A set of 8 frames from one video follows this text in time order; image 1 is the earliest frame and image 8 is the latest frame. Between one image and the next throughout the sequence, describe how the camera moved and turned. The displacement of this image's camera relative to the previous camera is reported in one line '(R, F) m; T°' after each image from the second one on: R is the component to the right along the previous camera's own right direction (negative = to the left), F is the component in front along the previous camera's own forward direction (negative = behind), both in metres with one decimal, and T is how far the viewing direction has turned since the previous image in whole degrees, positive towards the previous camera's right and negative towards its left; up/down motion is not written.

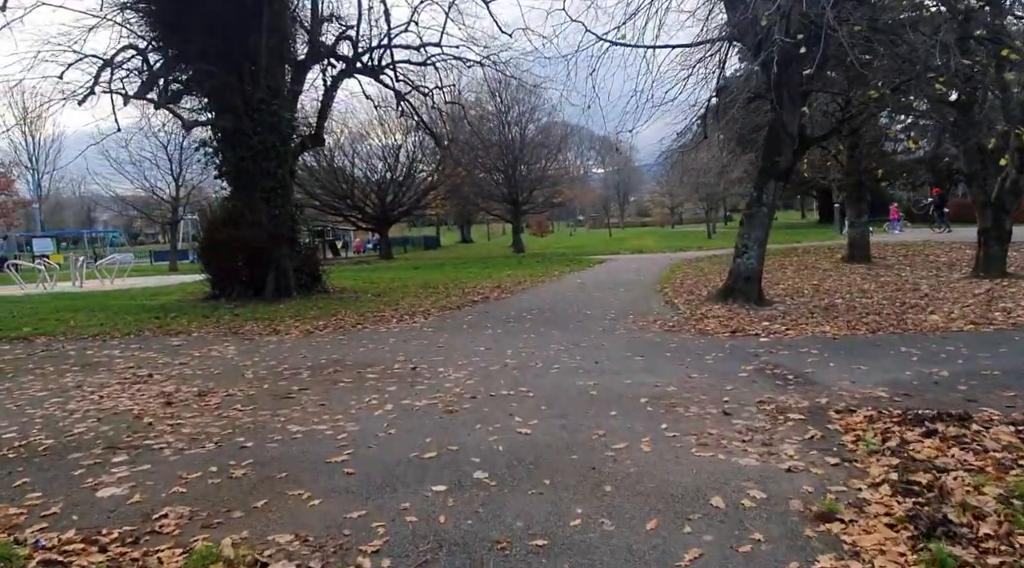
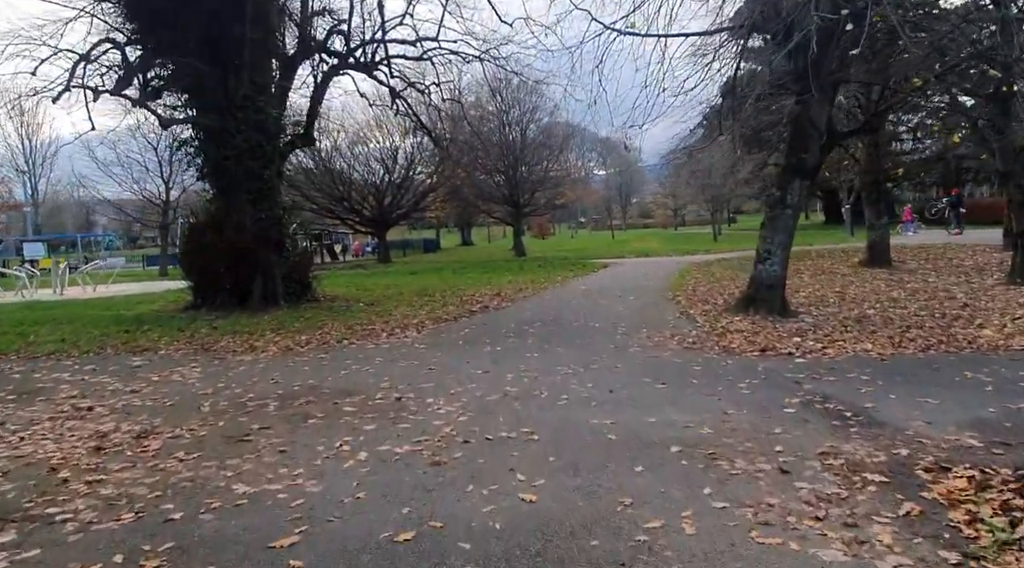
(0.0, +1.1) m; 0°
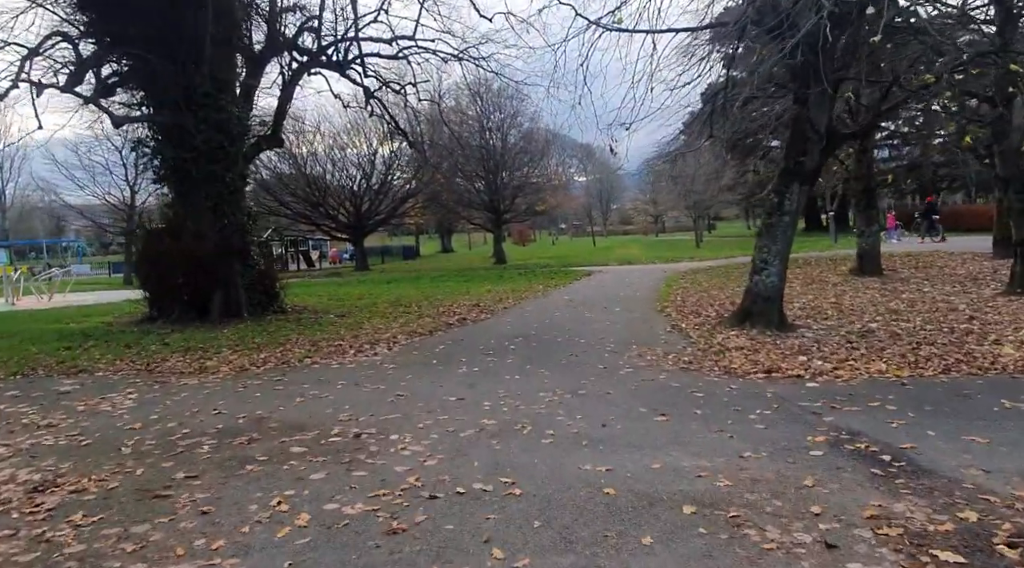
(0.0, +0.9) m; +2°
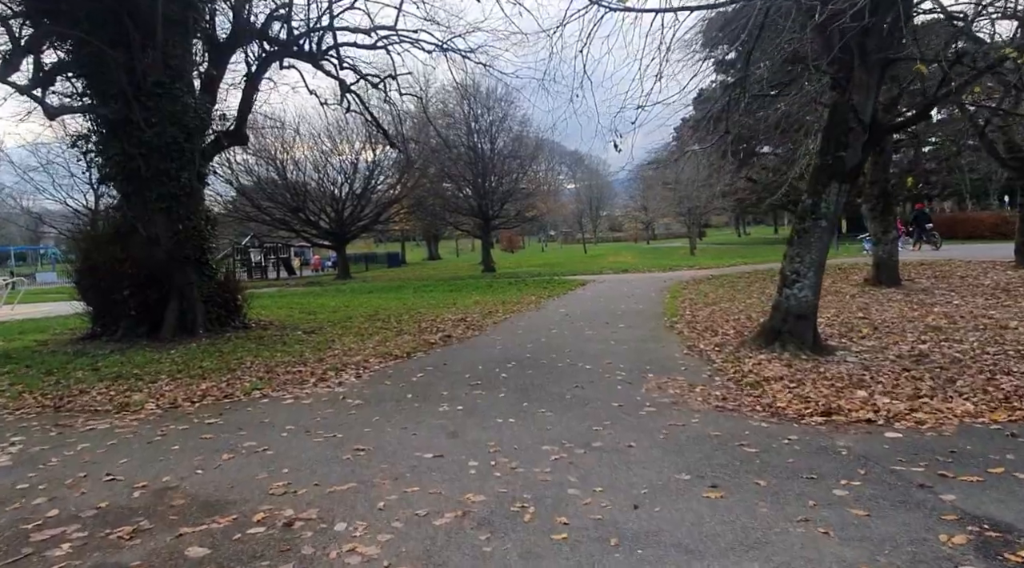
(0.0, +1.7) m; +1°
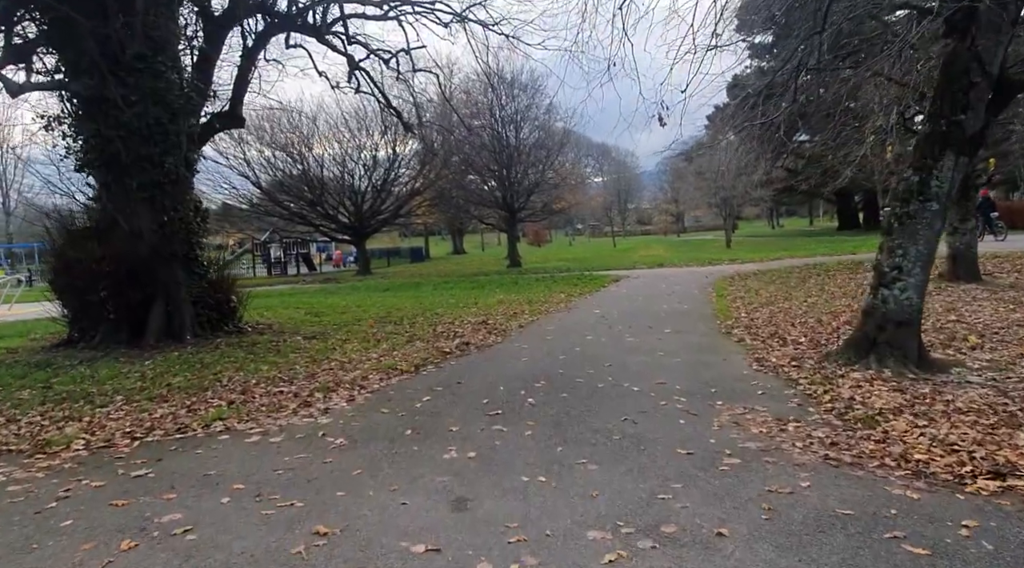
(0.0, +1.8) m; -2°
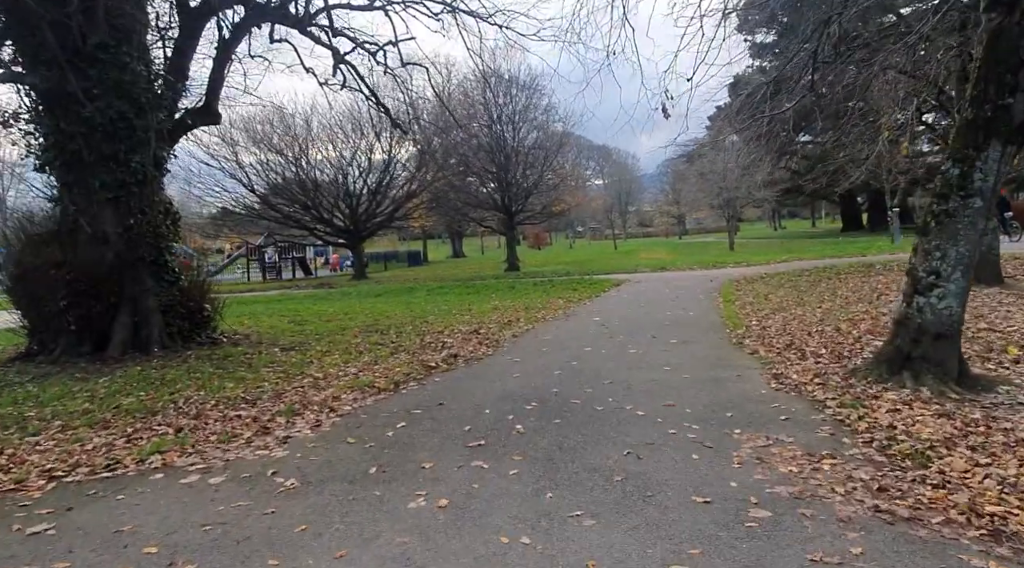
(+0.1, +0.9) m; 0°
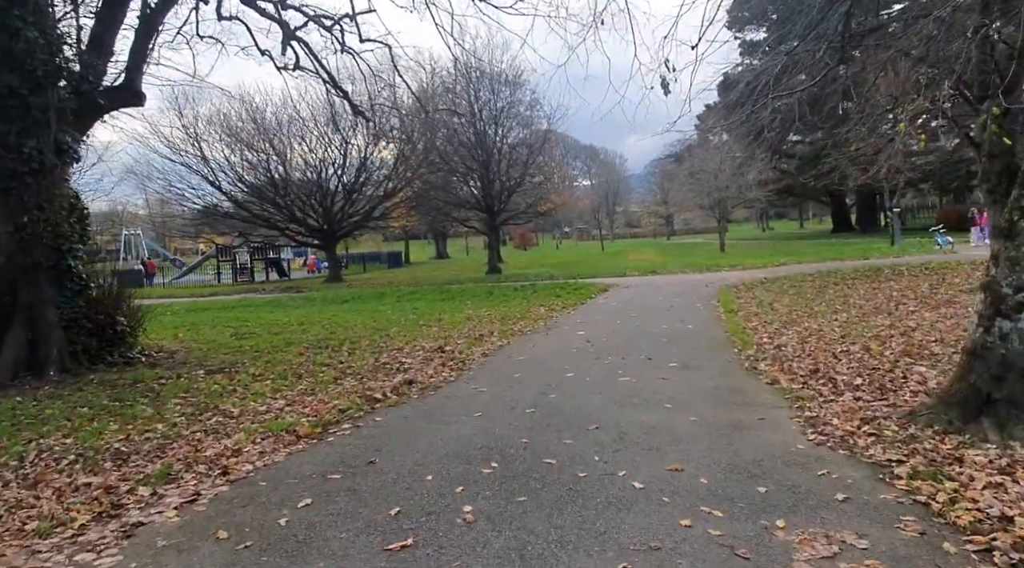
(+0.3, +1.8) m; +1°
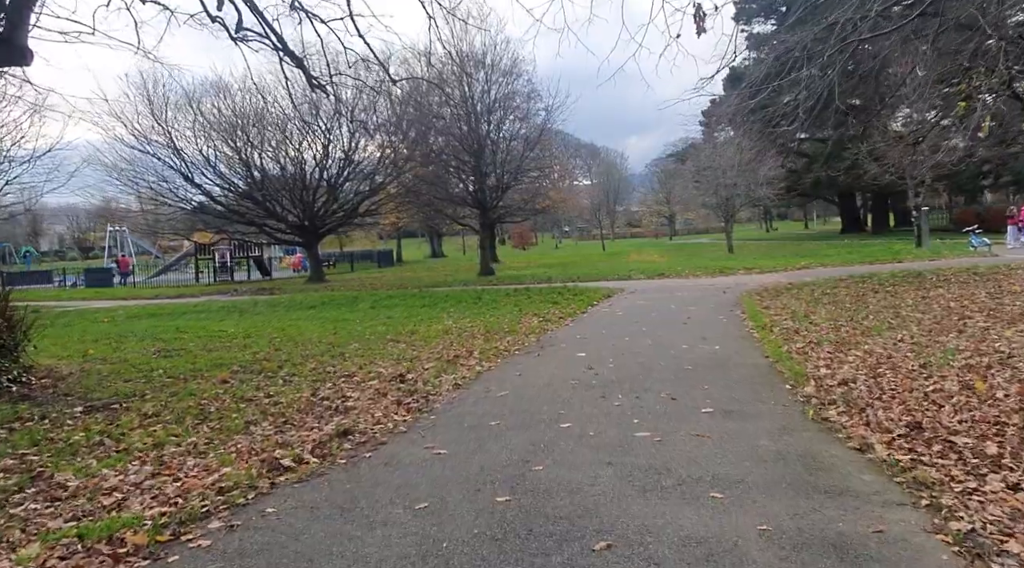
(+0.2, +2.4) m; 0°
